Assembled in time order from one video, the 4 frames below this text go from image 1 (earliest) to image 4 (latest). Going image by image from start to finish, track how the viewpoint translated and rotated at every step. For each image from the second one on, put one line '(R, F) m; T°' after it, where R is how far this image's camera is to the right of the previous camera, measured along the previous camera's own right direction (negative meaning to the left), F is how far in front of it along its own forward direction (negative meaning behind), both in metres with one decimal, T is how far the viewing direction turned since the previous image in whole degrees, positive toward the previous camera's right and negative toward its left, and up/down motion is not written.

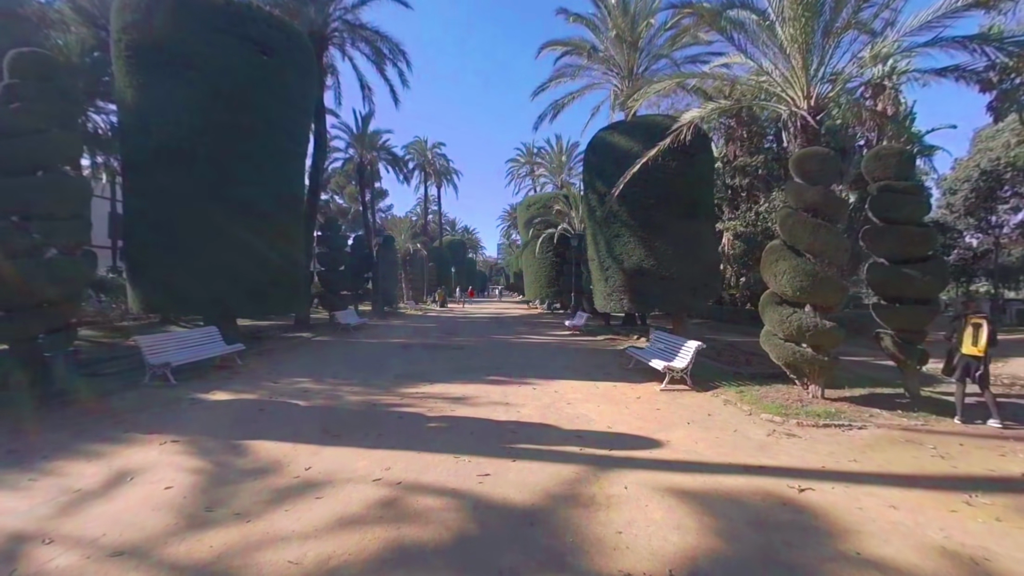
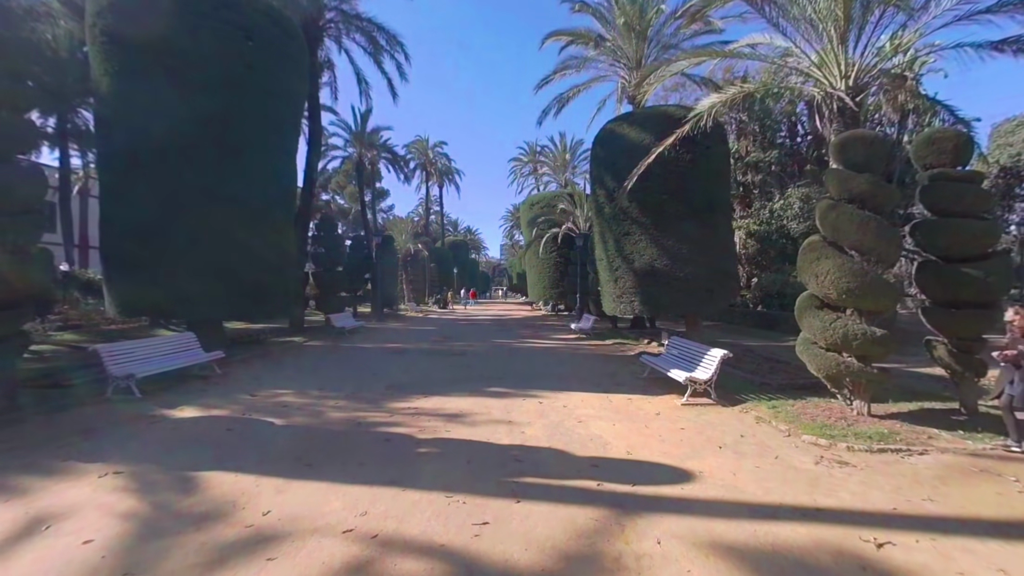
(0.0, +1.0) m; 0°
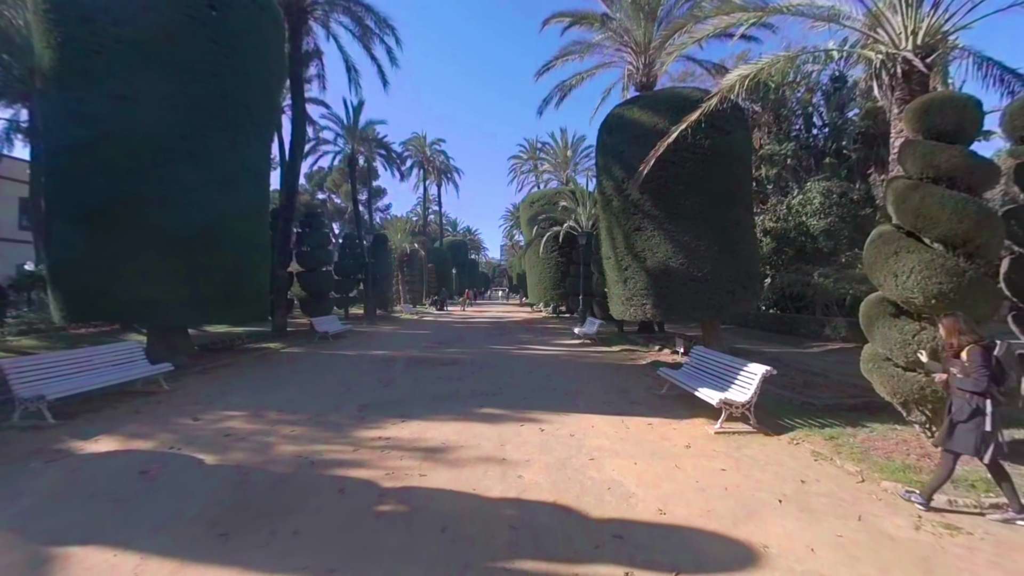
(+0.1, +1.5) m; 0°
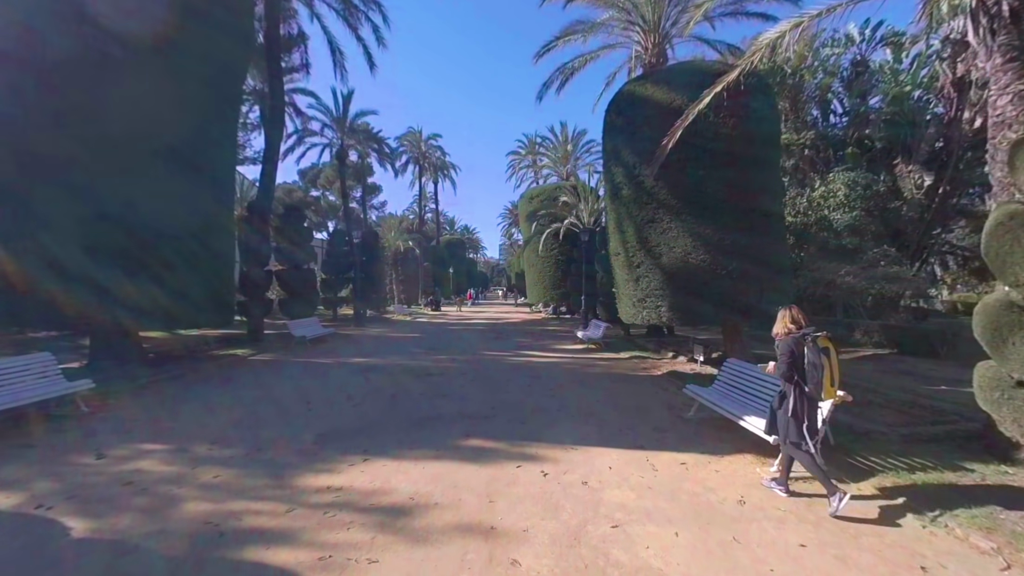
(+0.1, +1.6) m; 0°
